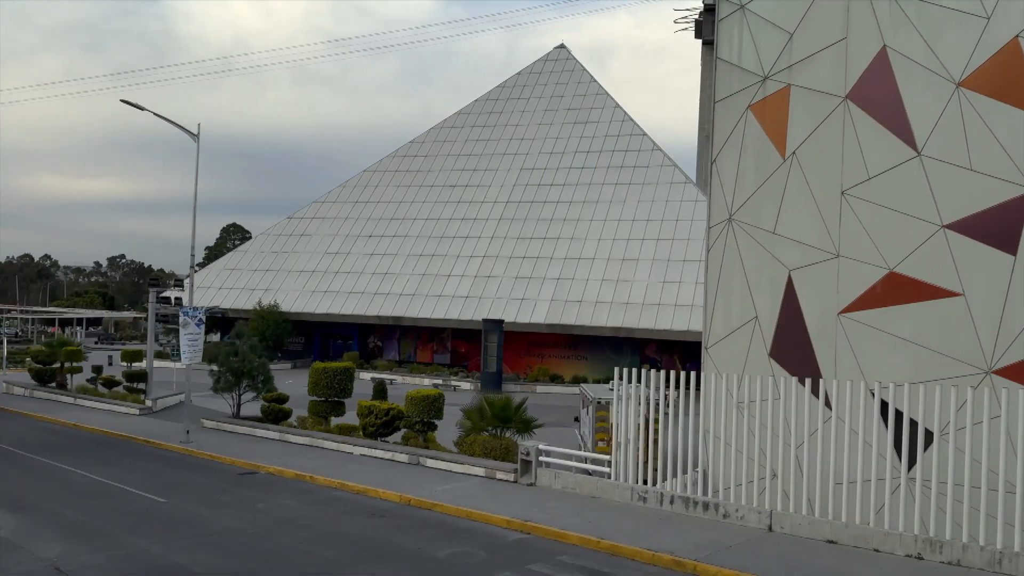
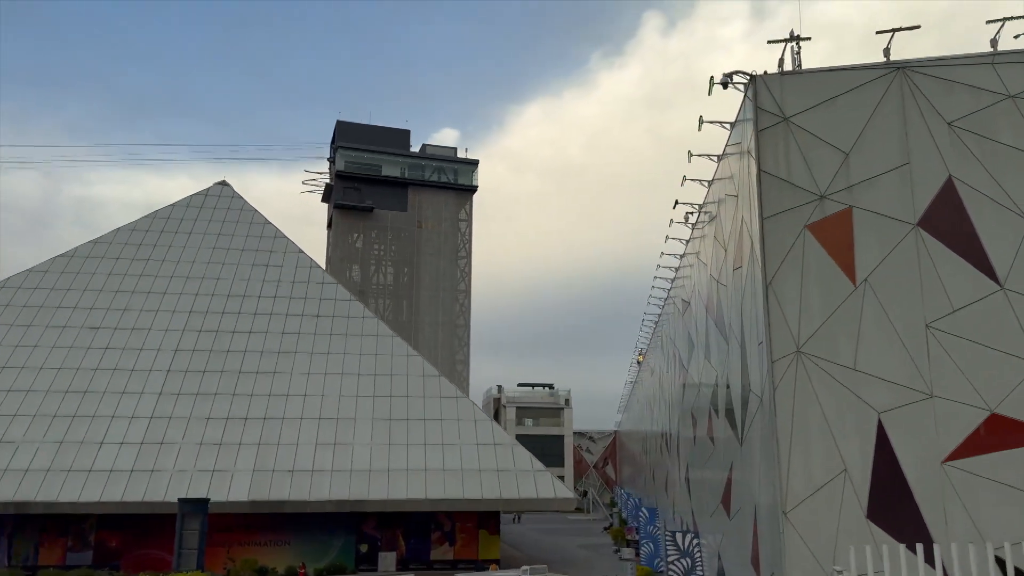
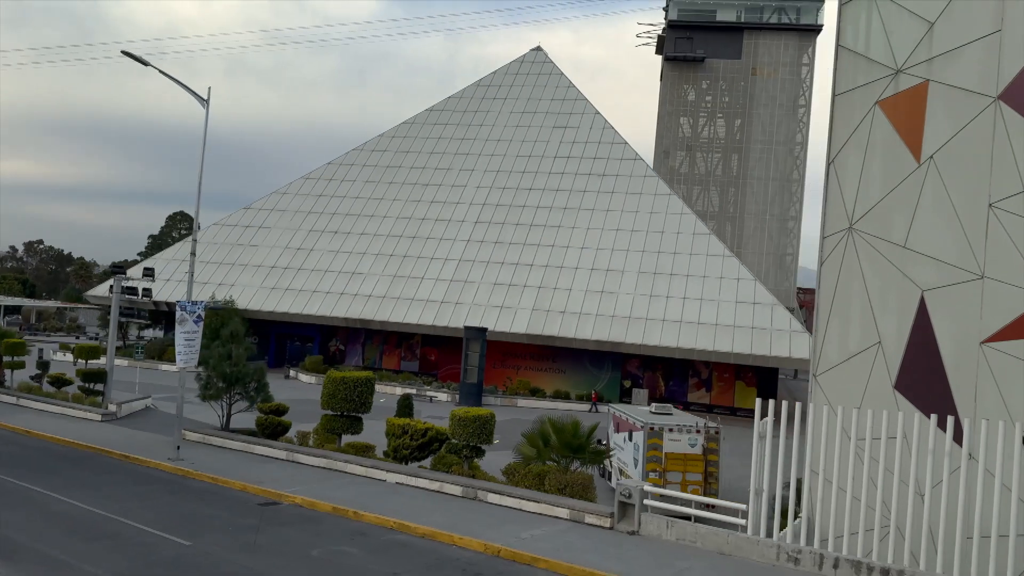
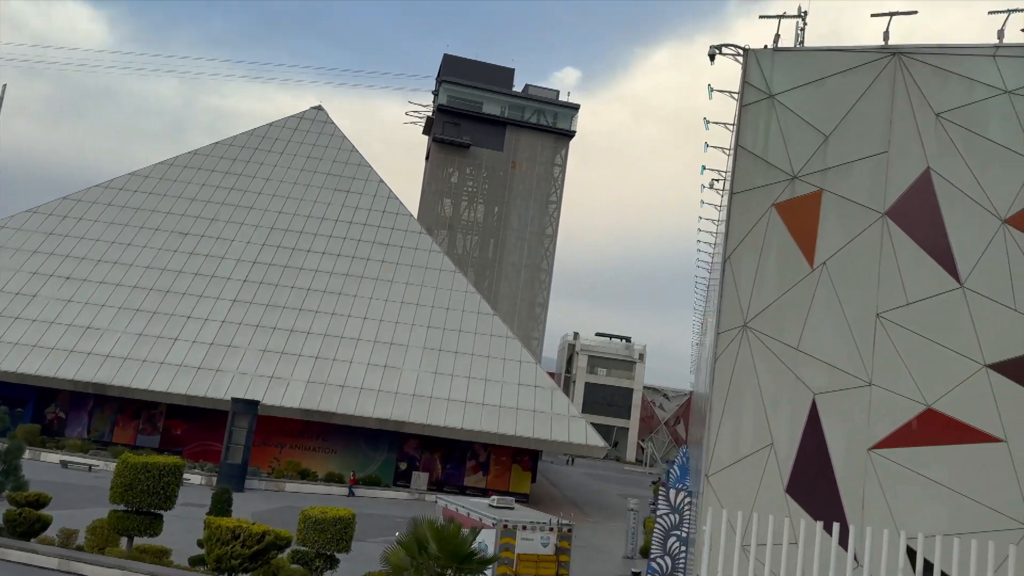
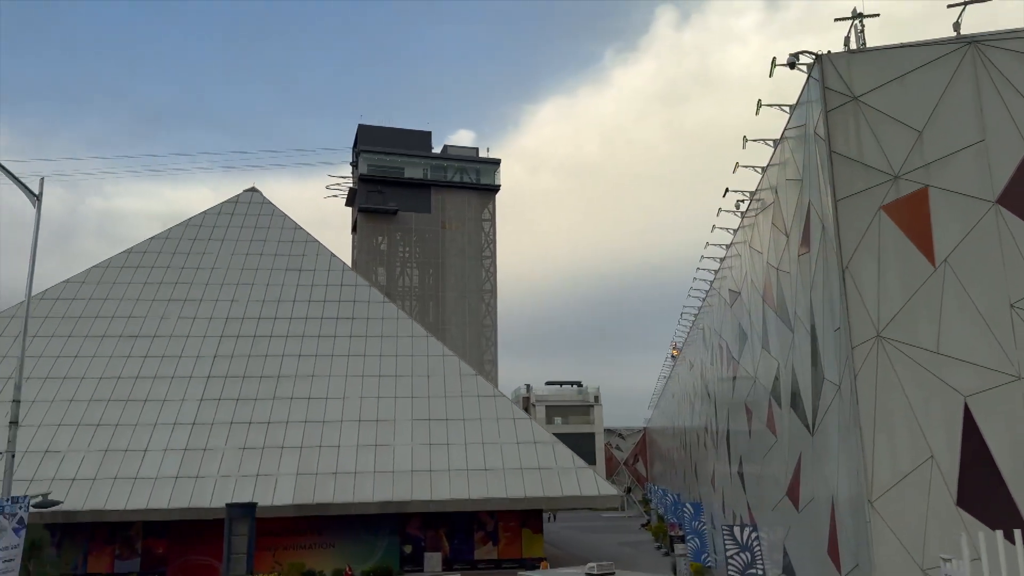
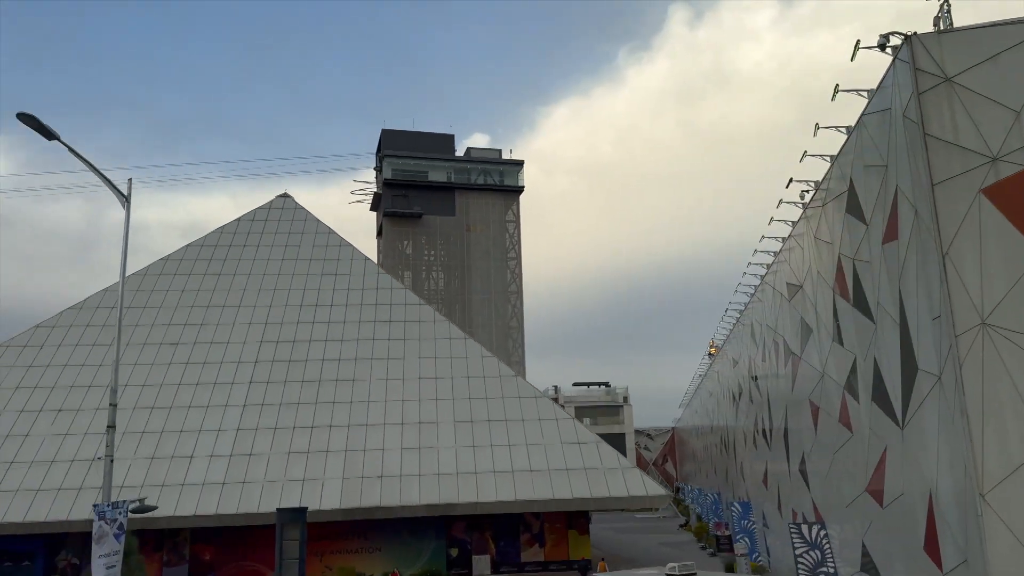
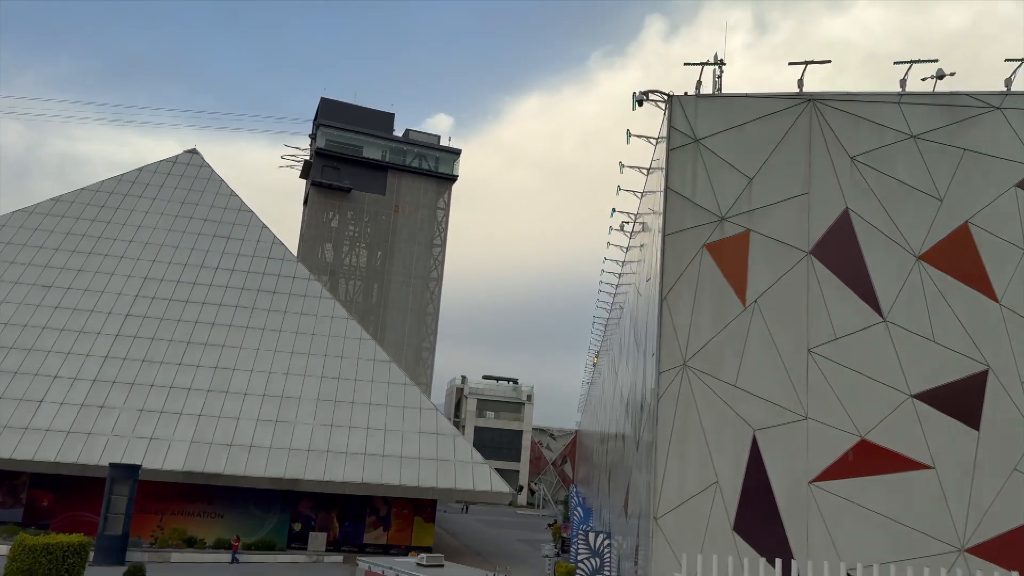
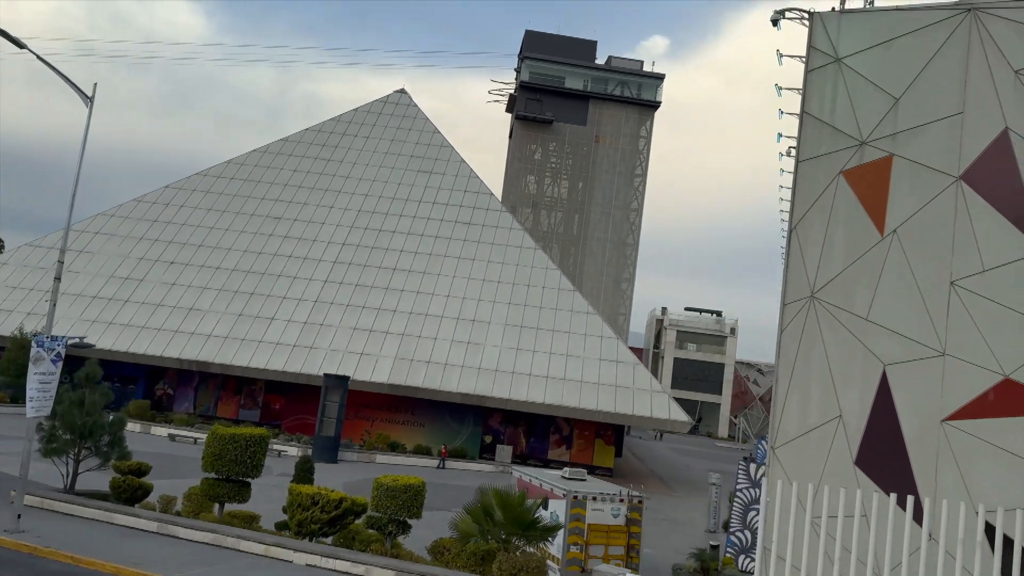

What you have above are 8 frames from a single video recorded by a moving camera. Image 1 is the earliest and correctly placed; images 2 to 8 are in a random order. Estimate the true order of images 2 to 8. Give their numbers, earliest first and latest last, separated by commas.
3, 8, 4, 7, 2, 5, 6
